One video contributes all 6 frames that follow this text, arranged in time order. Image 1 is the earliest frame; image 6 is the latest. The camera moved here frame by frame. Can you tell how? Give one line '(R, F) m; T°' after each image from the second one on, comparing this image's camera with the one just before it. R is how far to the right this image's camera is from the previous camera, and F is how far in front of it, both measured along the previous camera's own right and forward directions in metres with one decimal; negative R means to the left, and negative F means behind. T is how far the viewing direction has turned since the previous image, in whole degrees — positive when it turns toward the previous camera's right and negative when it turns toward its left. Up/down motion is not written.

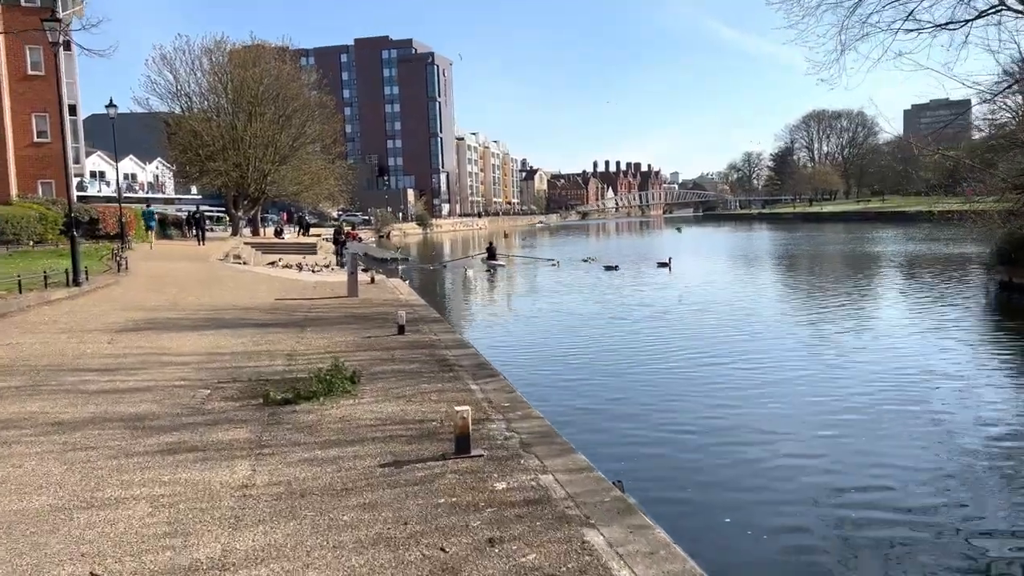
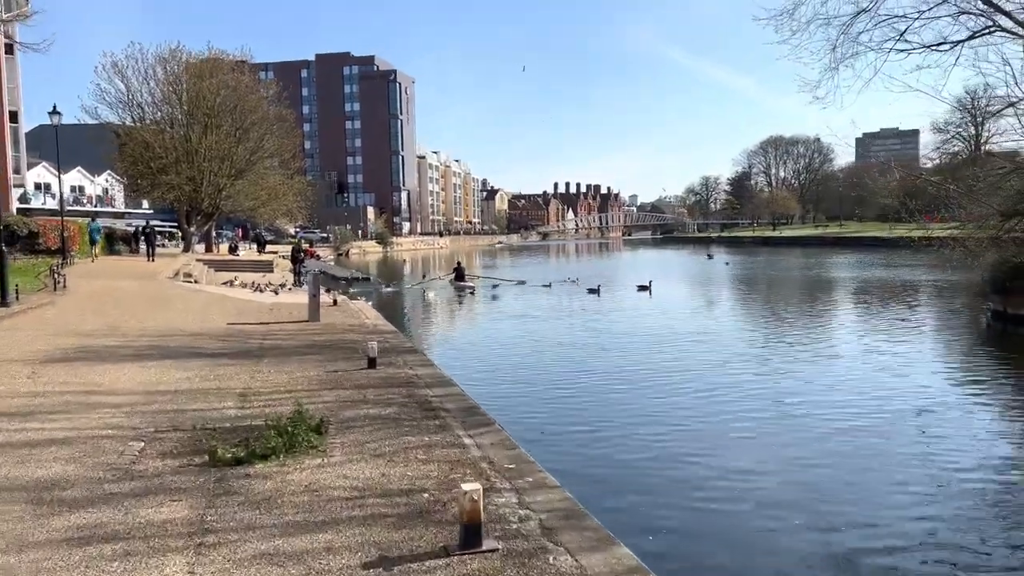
(-0.4, +1.4) m; +3°
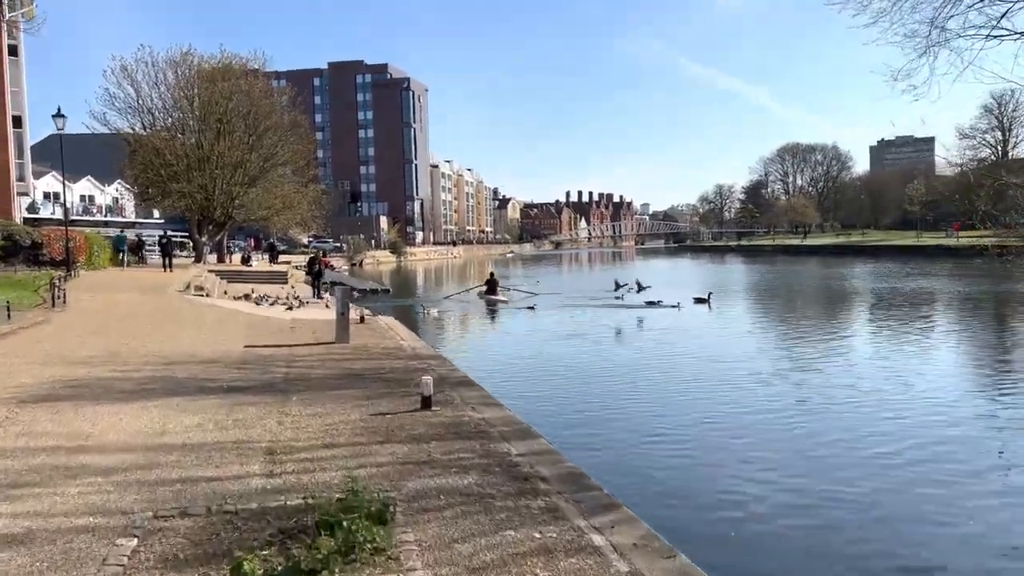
(-0.9, +2.3) m; -1°
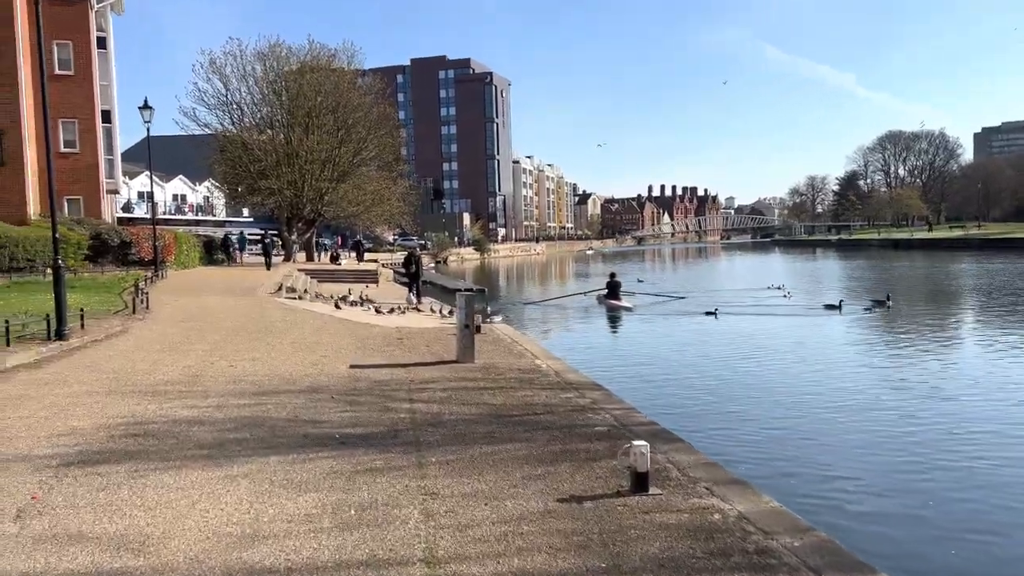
(-1.4, +3.2) m; -6°
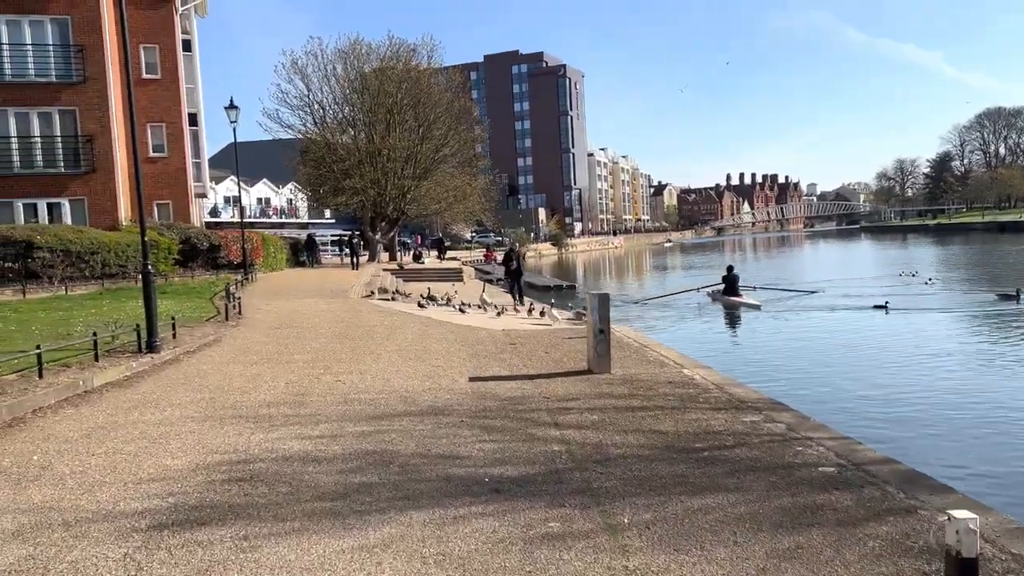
(-1.0, +1.8) m; -5°
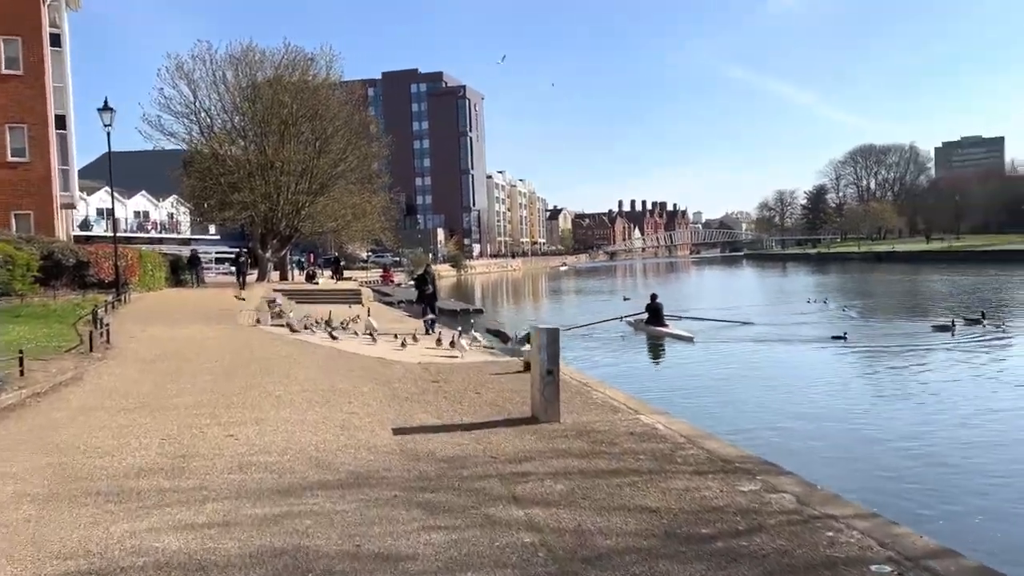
(-0.5, +1.7) m; +8°
